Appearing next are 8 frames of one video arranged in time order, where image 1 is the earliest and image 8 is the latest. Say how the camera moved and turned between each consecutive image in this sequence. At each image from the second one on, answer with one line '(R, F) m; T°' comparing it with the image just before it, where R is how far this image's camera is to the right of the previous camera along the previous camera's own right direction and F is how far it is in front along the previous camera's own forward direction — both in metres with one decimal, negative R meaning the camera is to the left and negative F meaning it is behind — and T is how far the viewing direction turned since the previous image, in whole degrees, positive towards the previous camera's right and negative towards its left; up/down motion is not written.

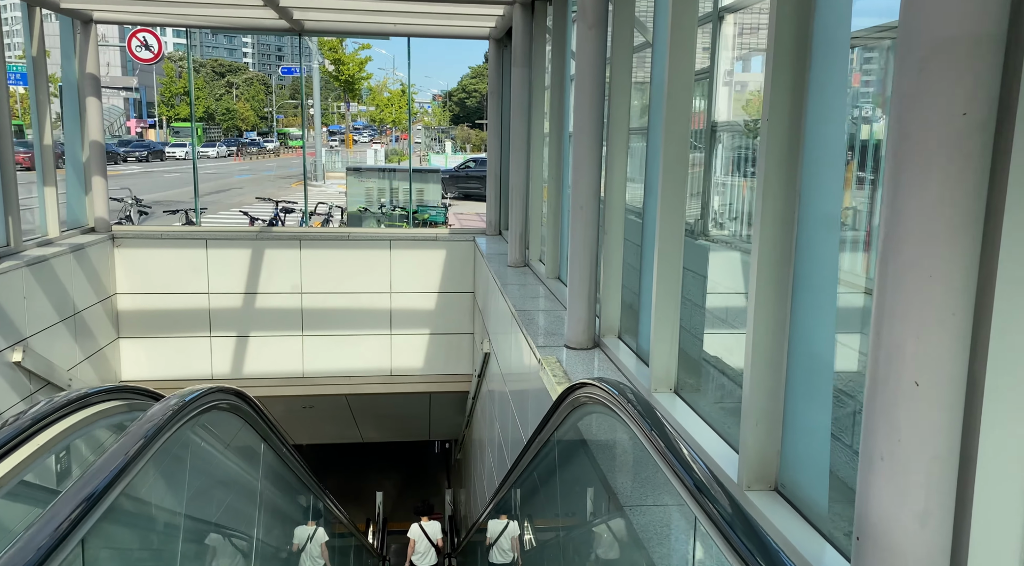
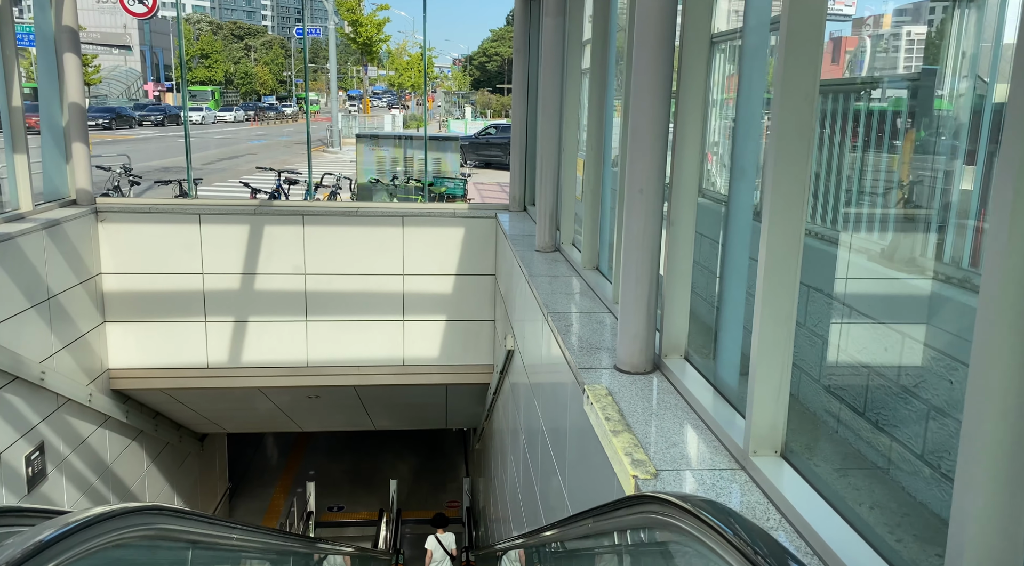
(-0.1, +0.8) m; -1°
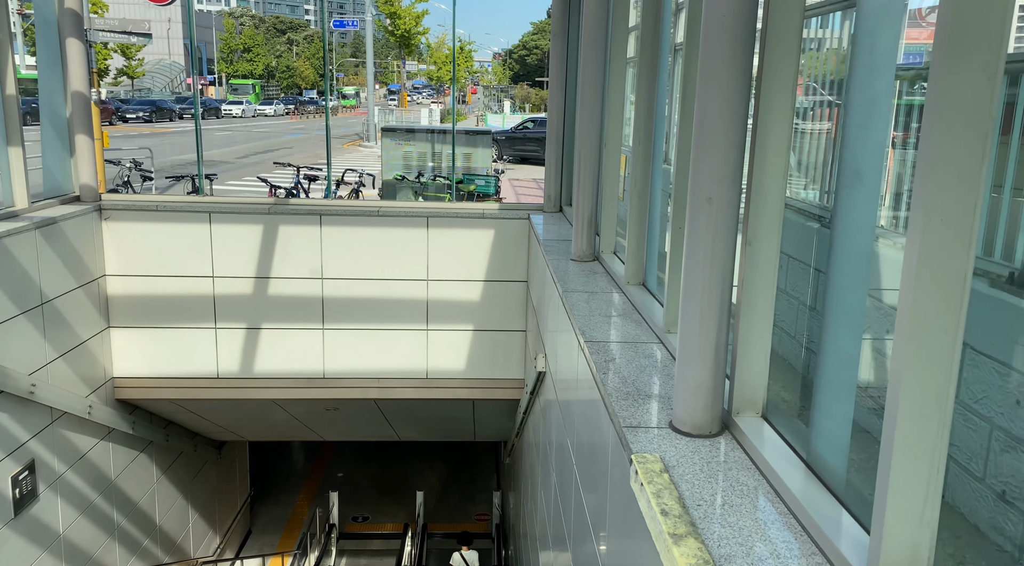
(0.0, +0.7) m; -3°
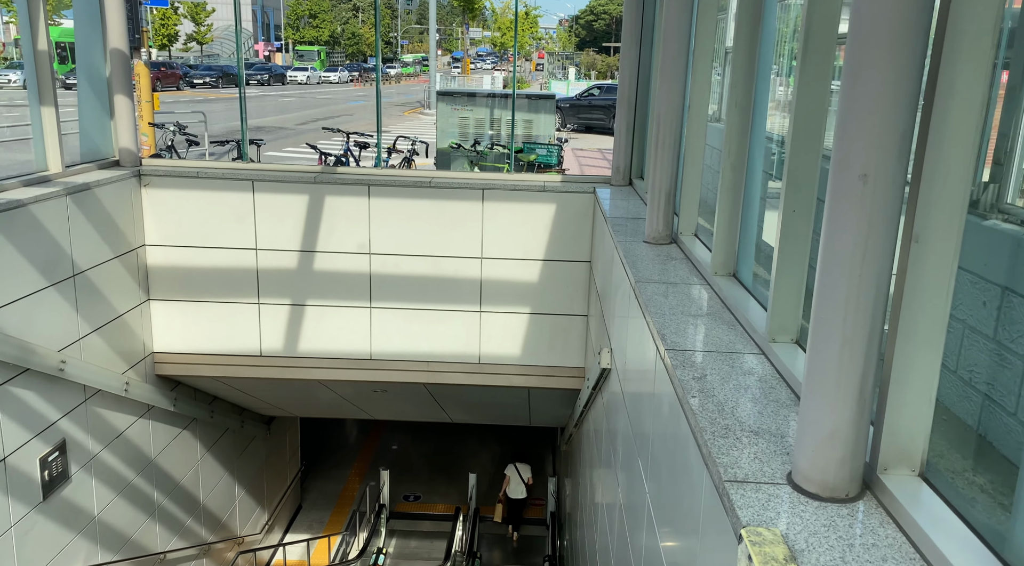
(0.0, +0.6) m; -5°
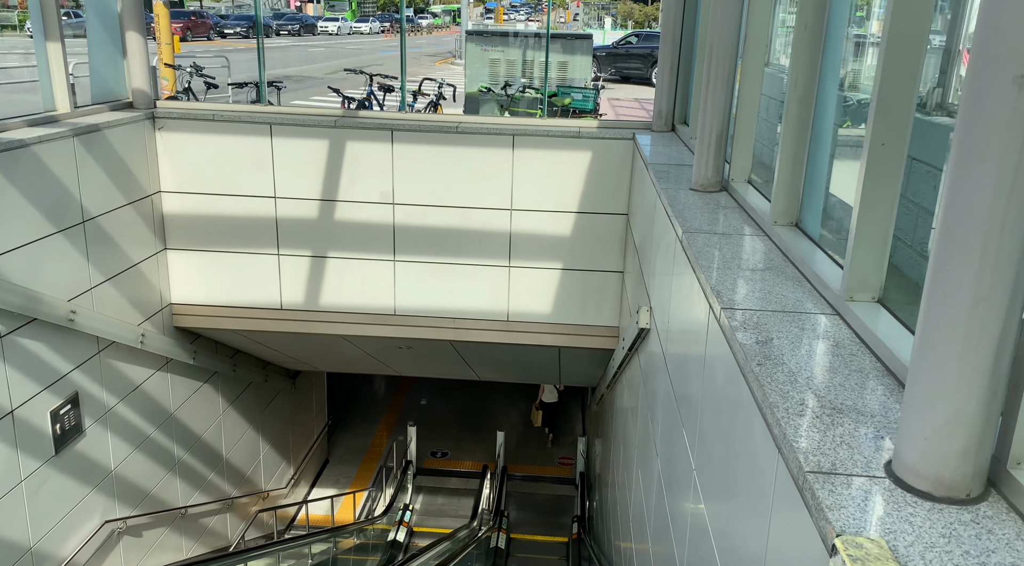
(0.0, +0.4) m; -2°
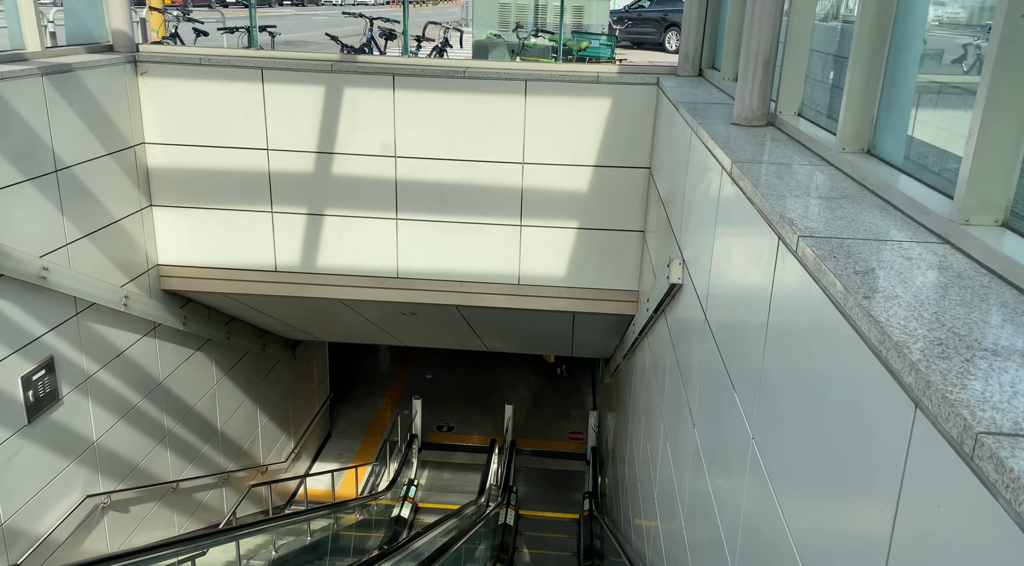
(0.0, +0.4) m; 0°
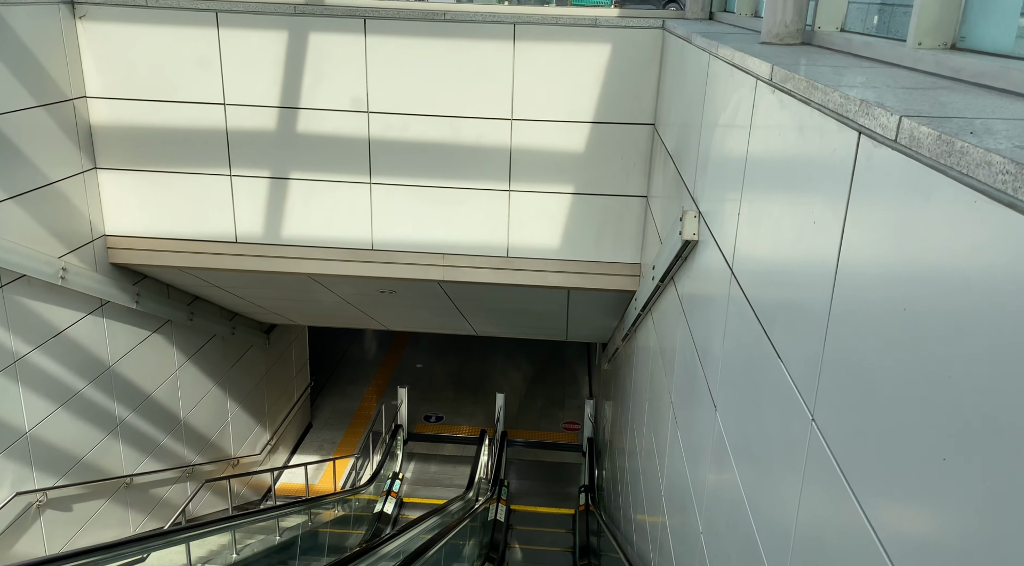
(+0.1, +0.6) m; 0°
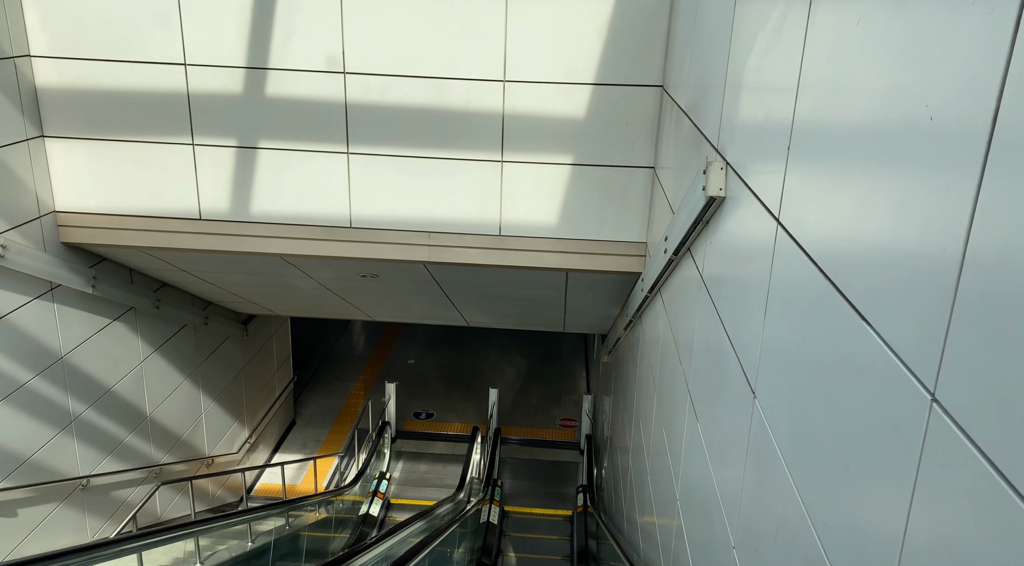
(0.0, +0.5) m; 0°
